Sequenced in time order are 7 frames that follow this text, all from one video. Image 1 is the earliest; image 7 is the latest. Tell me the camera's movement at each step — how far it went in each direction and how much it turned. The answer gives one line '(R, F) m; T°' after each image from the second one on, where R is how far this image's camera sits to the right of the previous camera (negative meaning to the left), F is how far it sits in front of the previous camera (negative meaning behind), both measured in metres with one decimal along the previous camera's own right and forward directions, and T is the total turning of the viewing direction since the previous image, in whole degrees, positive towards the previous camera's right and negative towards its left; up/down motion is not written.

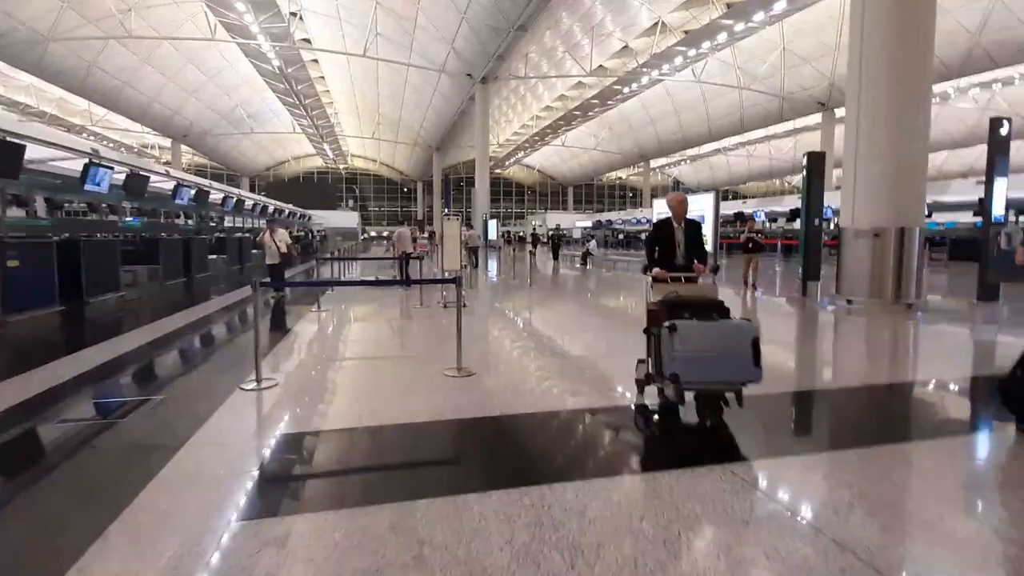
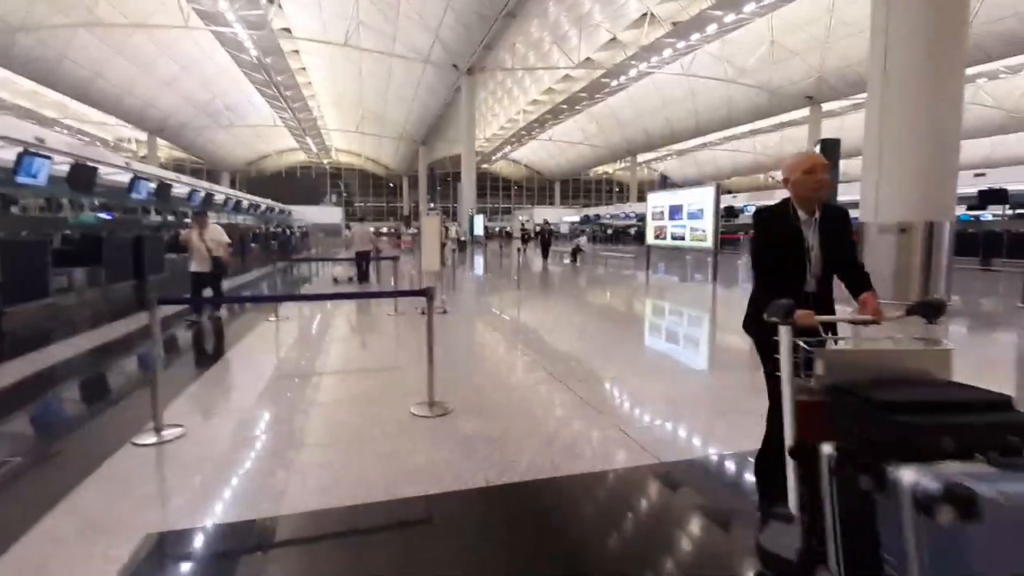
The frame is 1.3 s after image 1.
(0.0, +0.4) m; +1°
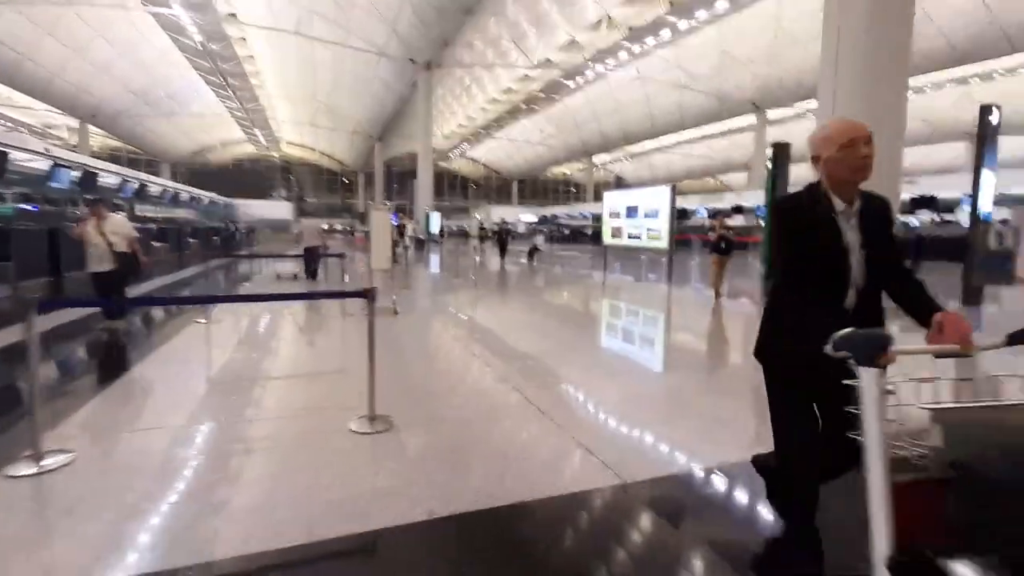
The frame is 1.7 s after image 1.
(0.0, +0.1) m; +4°
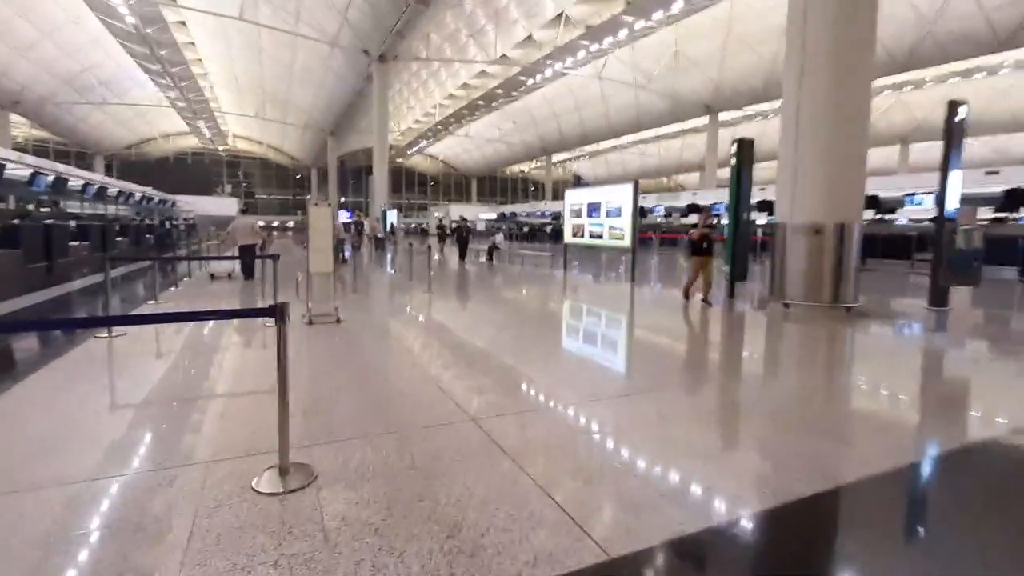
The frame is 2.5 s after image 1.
(0.0, +0.3) m; +4°
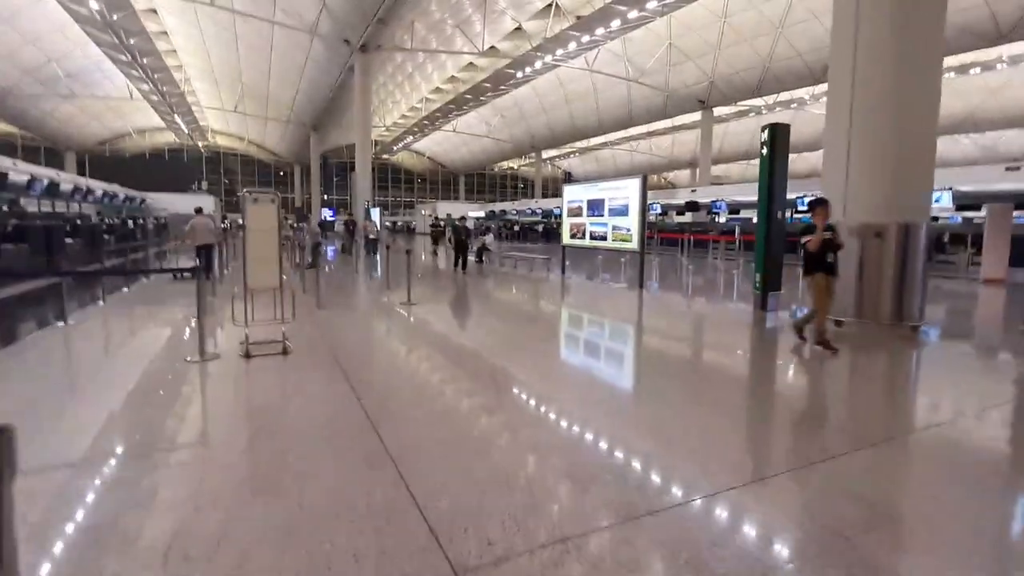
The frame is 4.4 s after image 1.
(0.0, +0.6) m; +1°
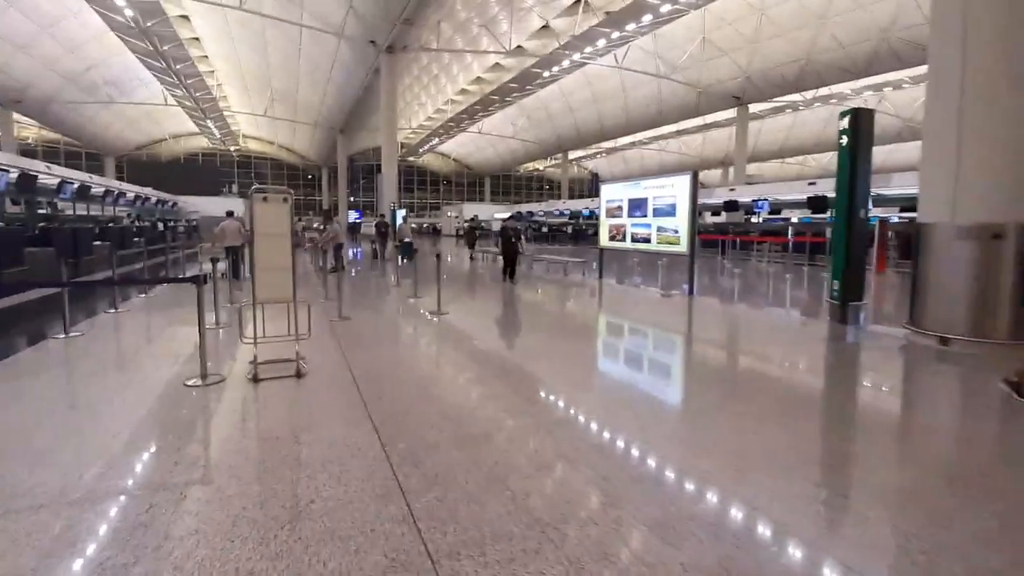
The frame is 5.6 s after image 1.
(-0.1, +0.4) m; -3°
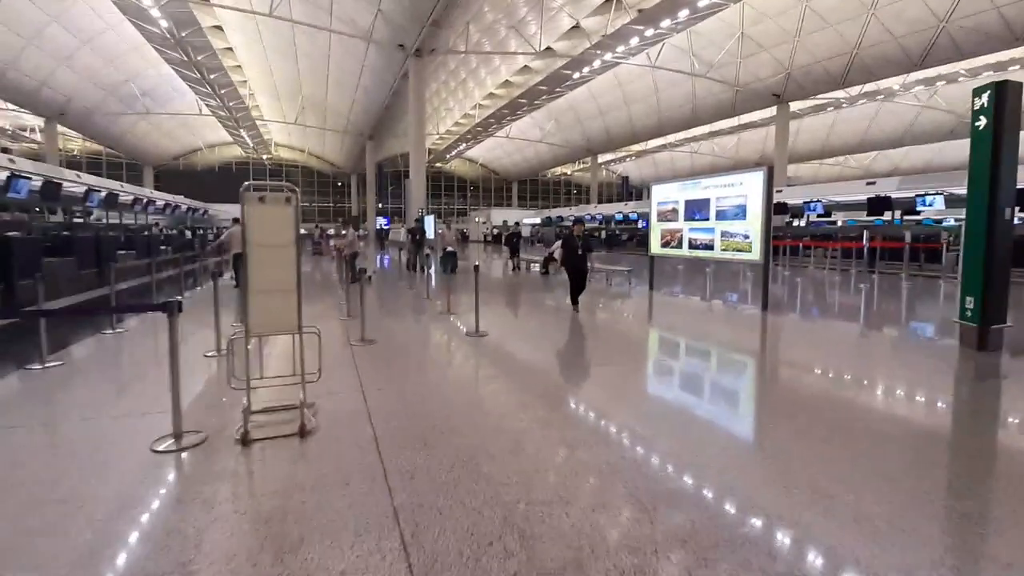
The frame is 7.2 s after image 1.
(-0.1, +0.5) m; -3°
